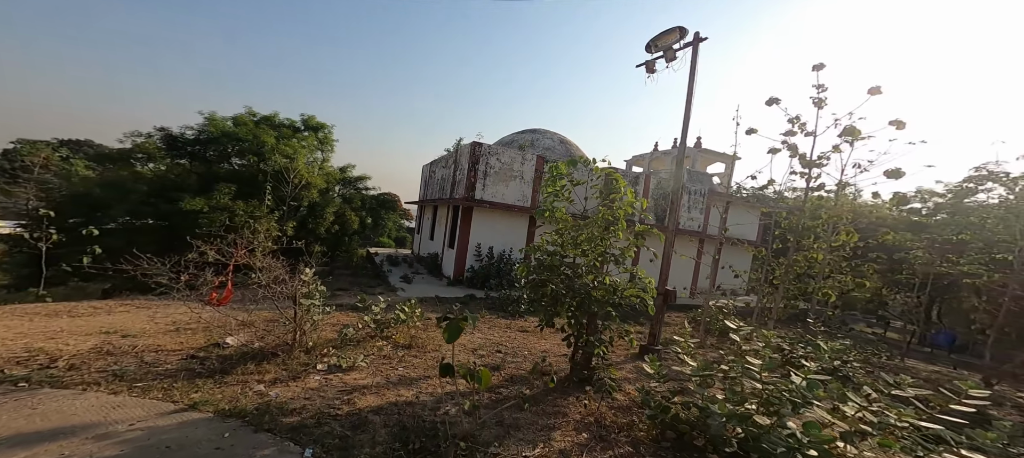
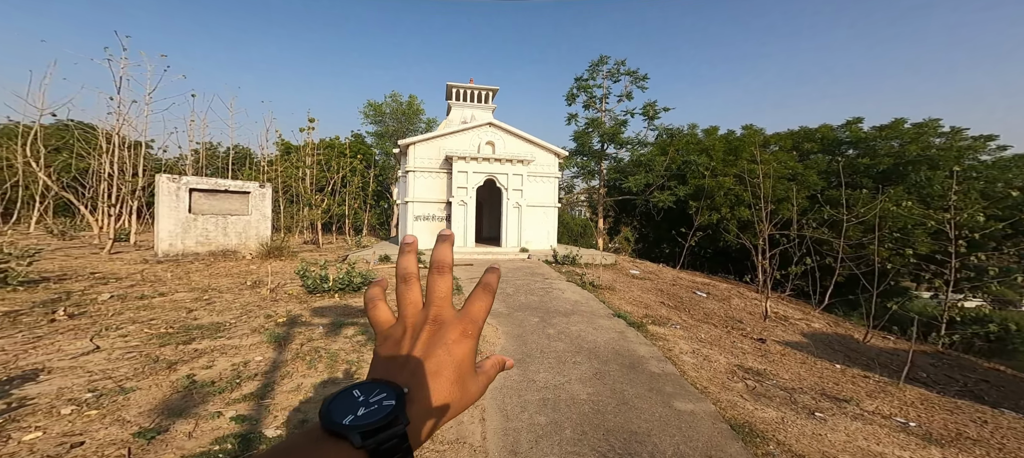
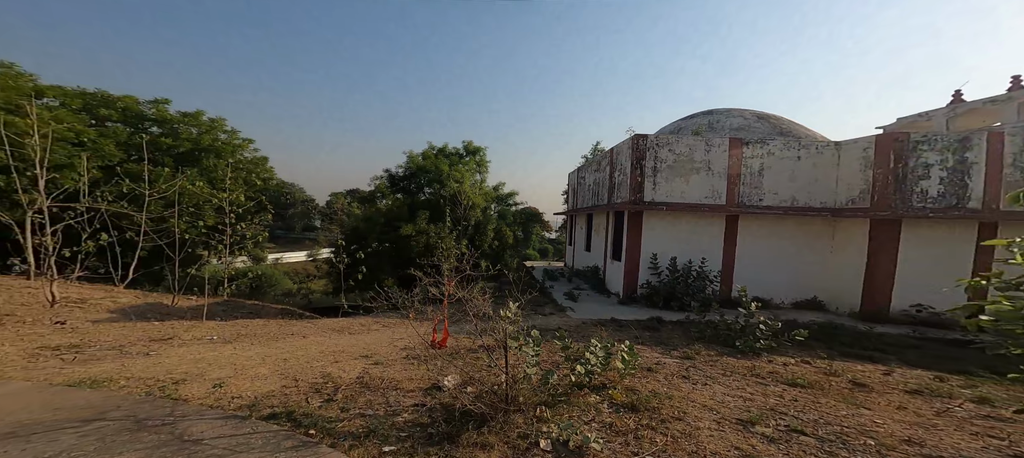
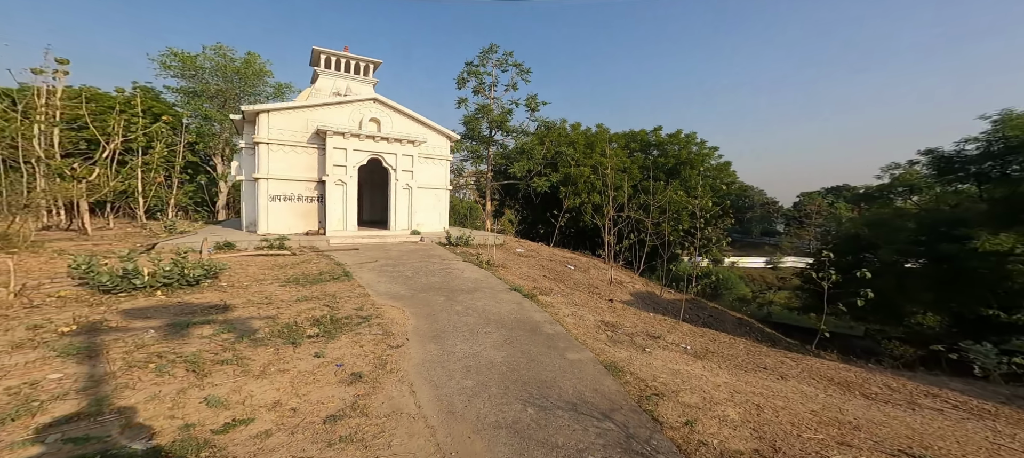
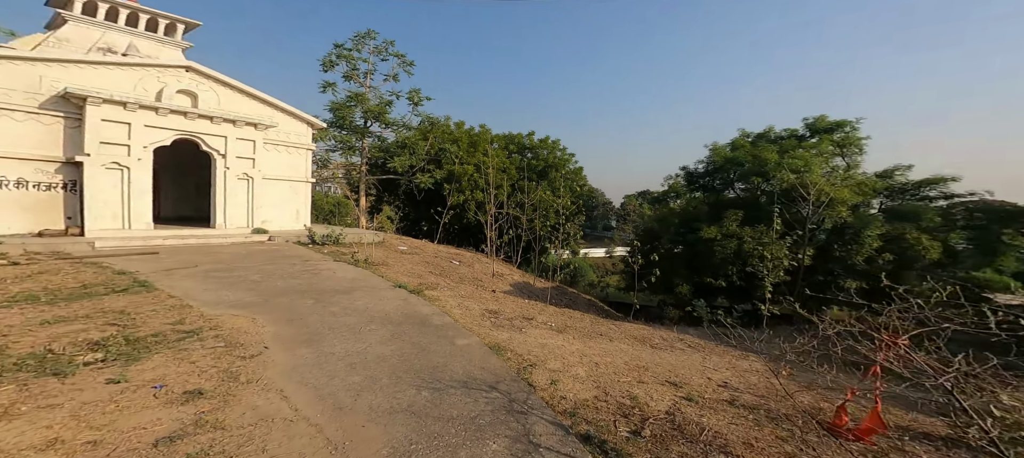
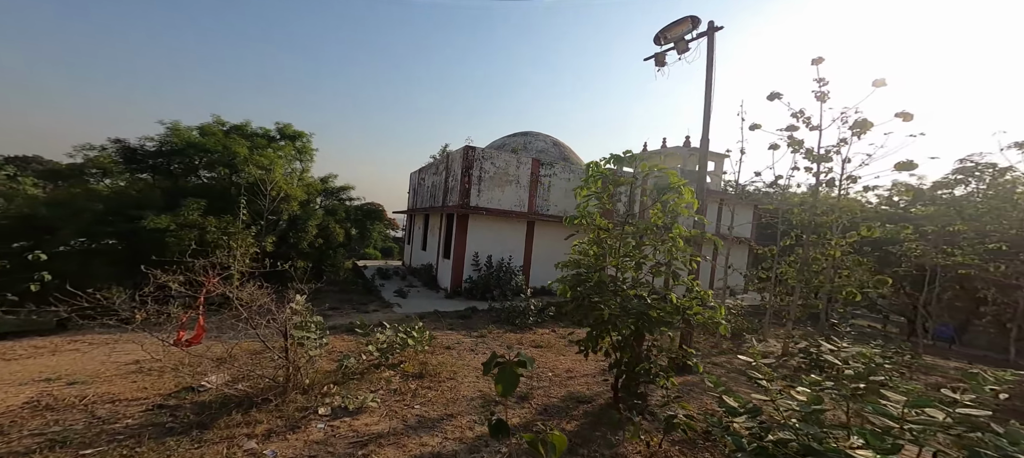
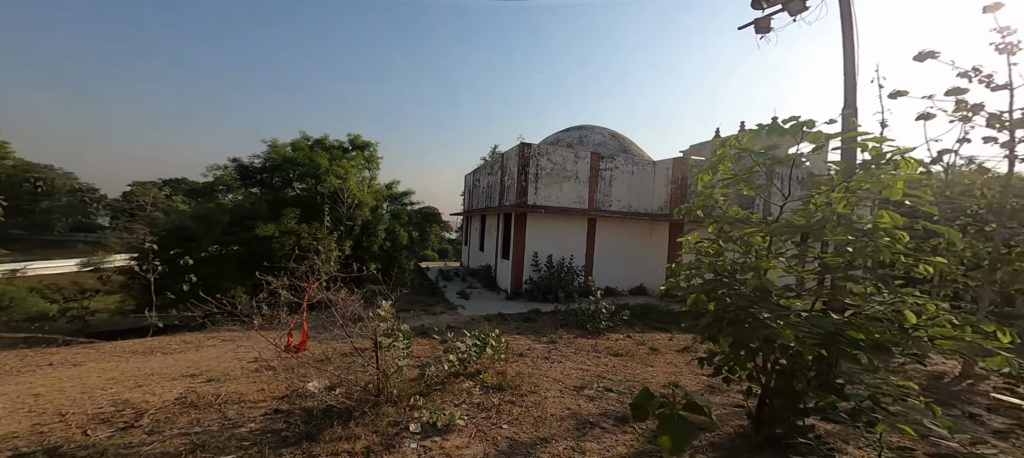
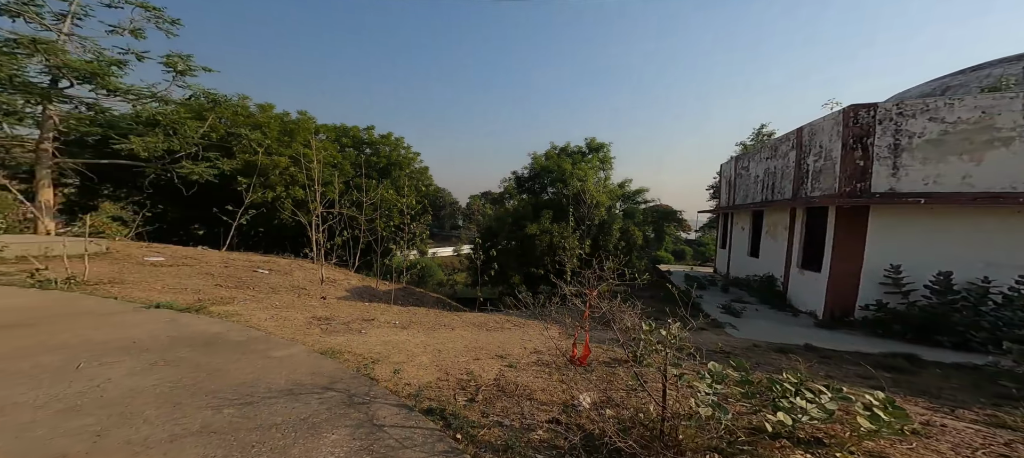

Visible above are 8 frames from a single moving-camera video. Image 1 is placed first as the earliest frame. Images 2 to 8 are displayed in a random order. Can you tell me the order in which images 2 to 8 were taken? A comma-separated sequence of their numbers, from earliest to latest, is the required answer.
6, 7, 3, 8, 5, 4, 2
